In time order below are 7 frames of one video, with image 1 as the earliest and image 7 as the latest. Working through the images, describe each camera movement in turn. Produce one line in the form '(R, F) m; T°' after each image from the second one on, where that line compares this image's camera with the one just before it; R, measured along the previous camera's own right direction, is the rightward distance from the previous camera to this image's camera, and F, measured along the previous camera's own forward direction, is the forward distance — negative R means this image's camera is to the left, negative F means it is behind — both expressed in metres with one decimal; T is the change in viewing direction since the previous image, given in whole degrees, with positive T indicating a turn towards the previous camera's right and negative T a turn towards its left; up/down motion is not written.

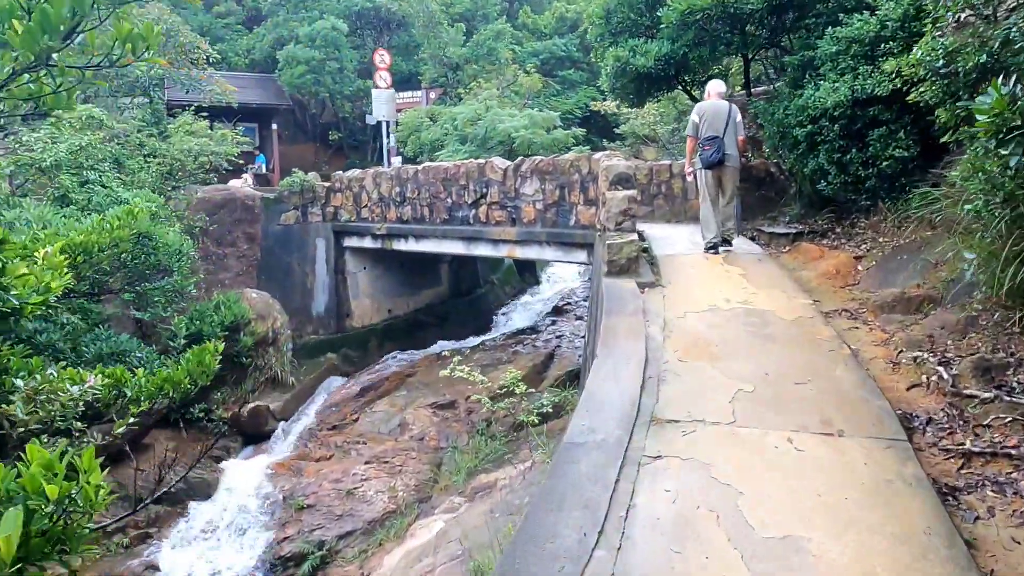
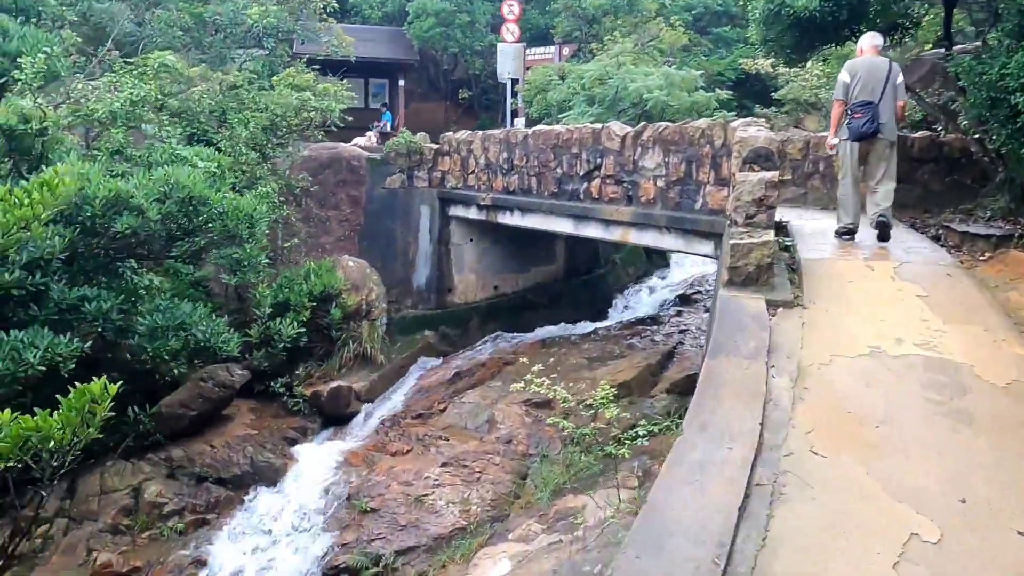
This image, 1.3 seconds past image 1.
(+0.3, +1.3) m; -11°
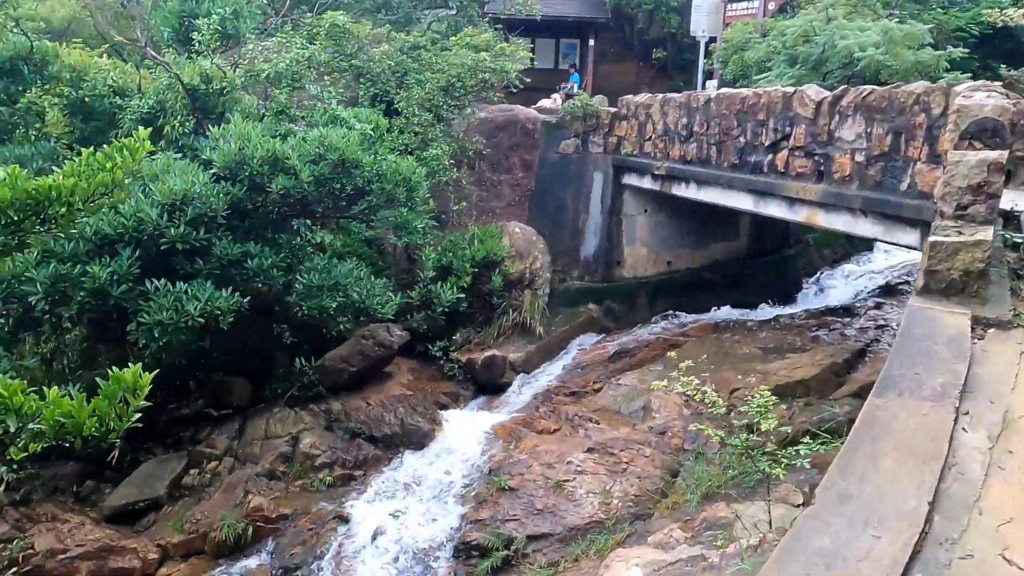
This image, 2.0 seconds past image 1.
(+0.3, +0.5) m; -14°
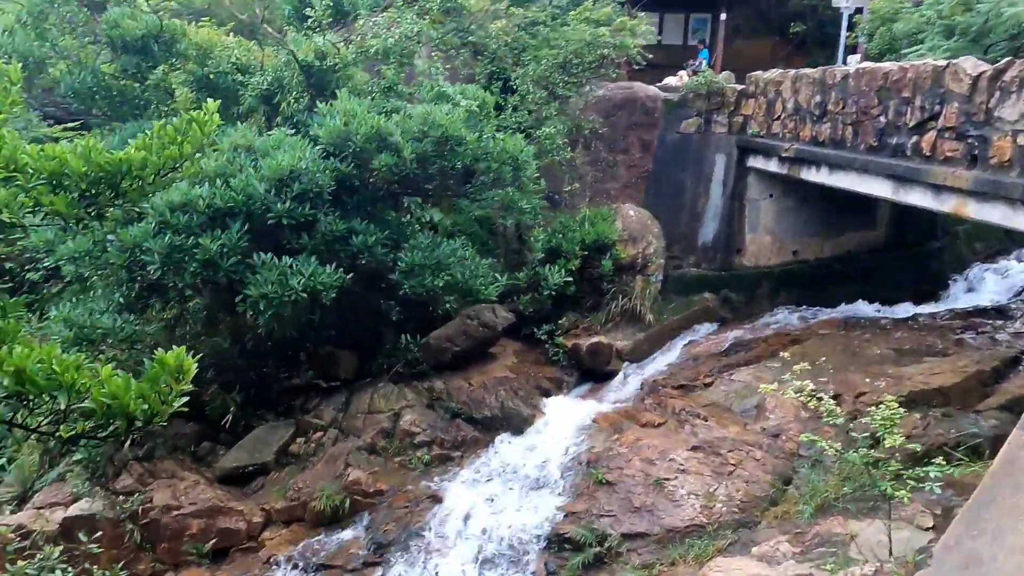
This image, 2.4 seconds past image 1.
(+0.1, +0.3) m; -9°
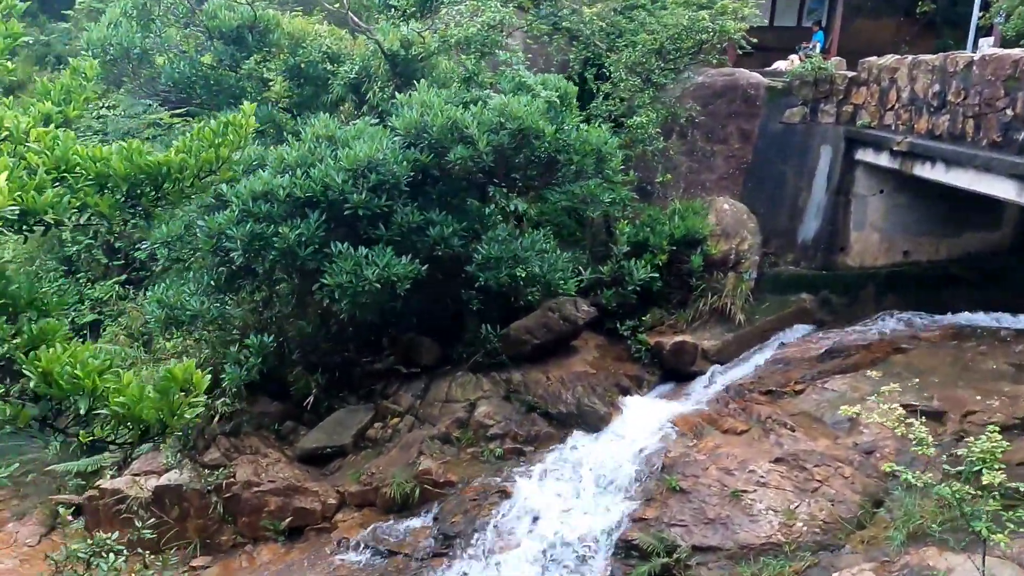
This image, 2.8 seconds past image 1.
(+0.2, +0.2) m; -8°
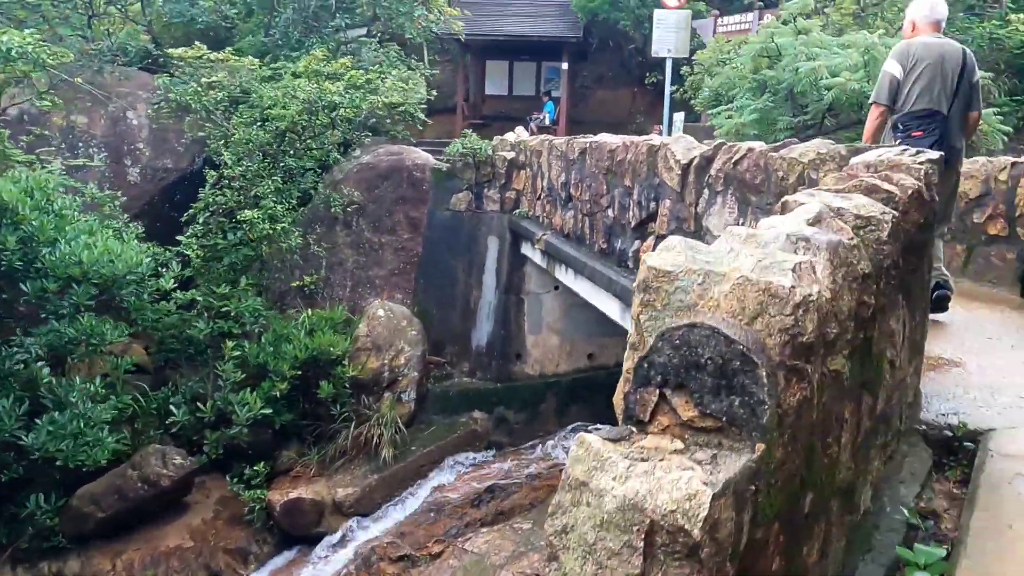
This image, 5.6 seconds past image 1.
(+2.4, +1.5) m; +12°
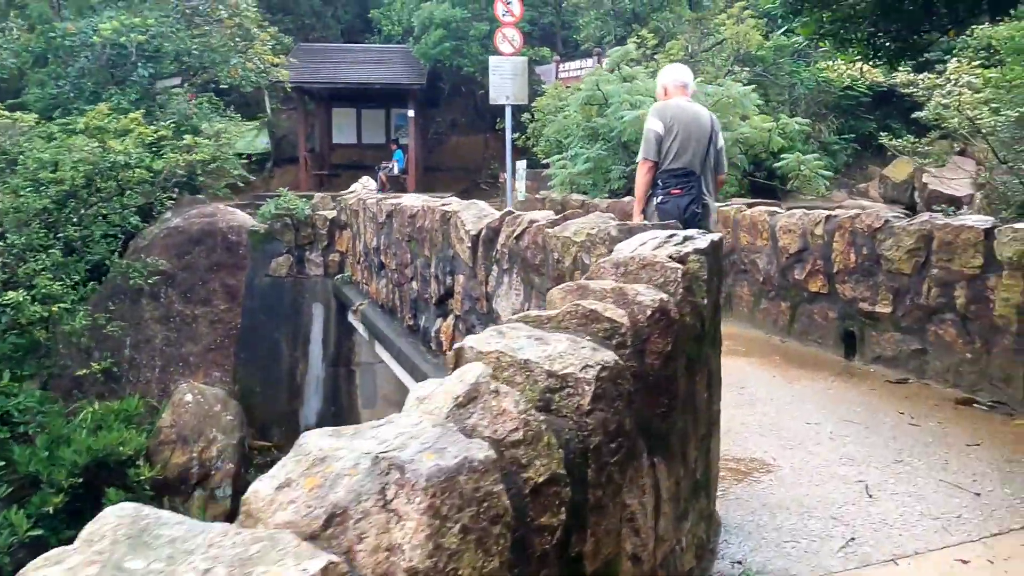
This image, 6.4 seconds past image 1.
(+0.5, +0.6) m; +9°
